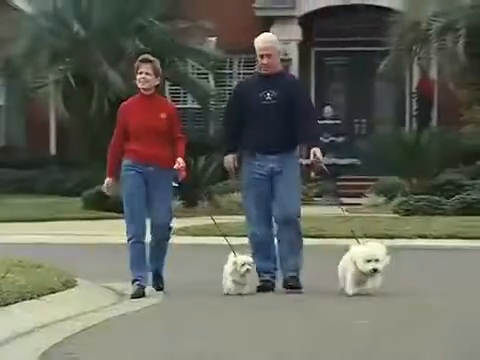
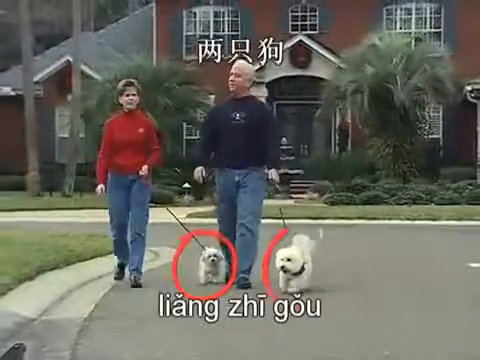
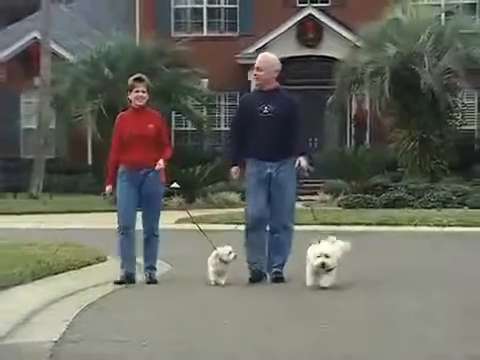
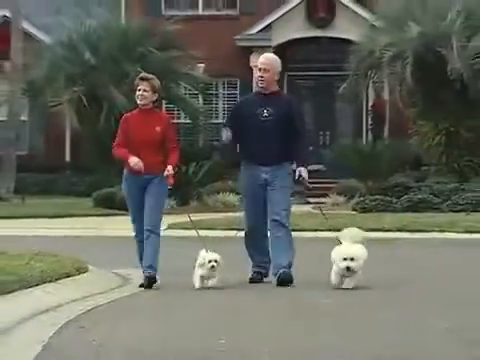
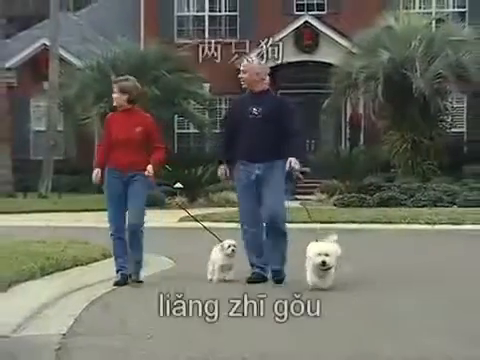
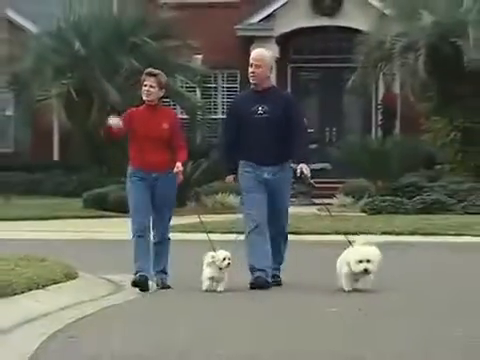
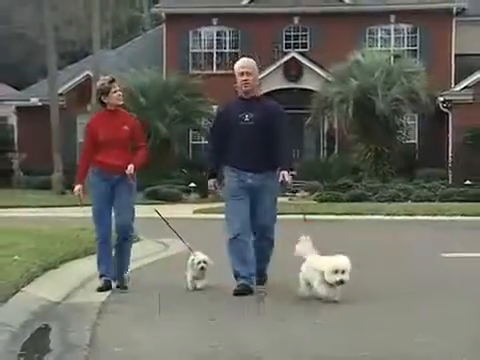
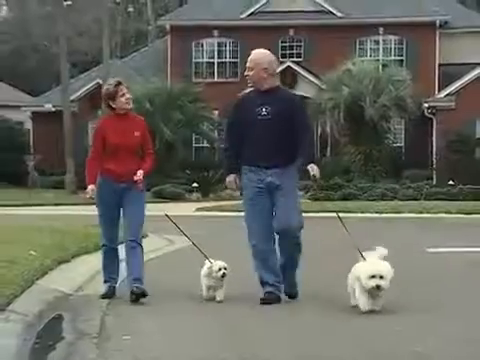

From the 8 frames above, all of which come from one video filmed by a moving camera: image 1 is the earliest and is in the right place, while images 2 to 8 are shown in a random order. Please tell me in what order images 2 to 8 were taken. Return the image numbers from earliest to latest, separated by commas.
6, 4, 3, 5, 2, 7, 8
